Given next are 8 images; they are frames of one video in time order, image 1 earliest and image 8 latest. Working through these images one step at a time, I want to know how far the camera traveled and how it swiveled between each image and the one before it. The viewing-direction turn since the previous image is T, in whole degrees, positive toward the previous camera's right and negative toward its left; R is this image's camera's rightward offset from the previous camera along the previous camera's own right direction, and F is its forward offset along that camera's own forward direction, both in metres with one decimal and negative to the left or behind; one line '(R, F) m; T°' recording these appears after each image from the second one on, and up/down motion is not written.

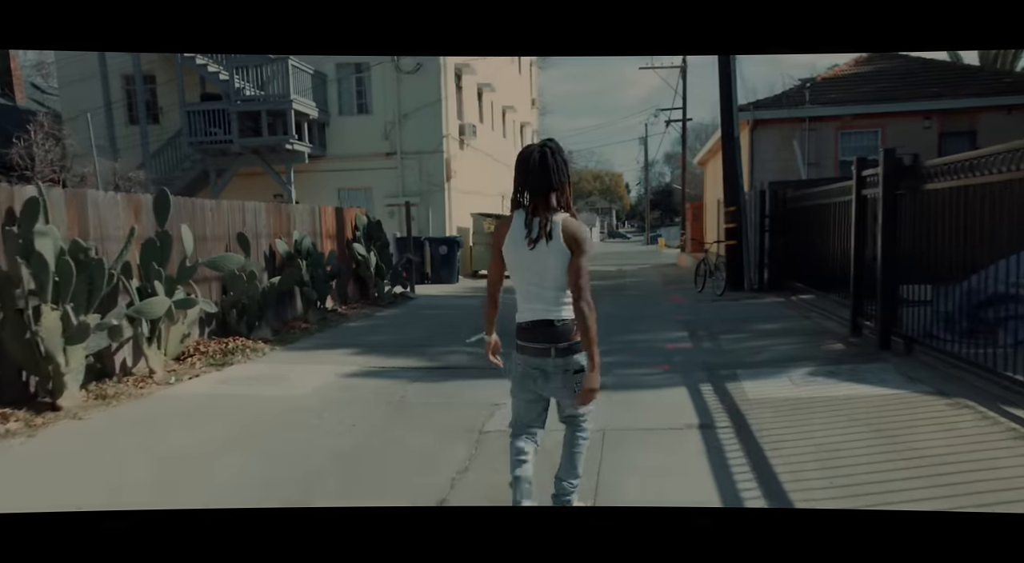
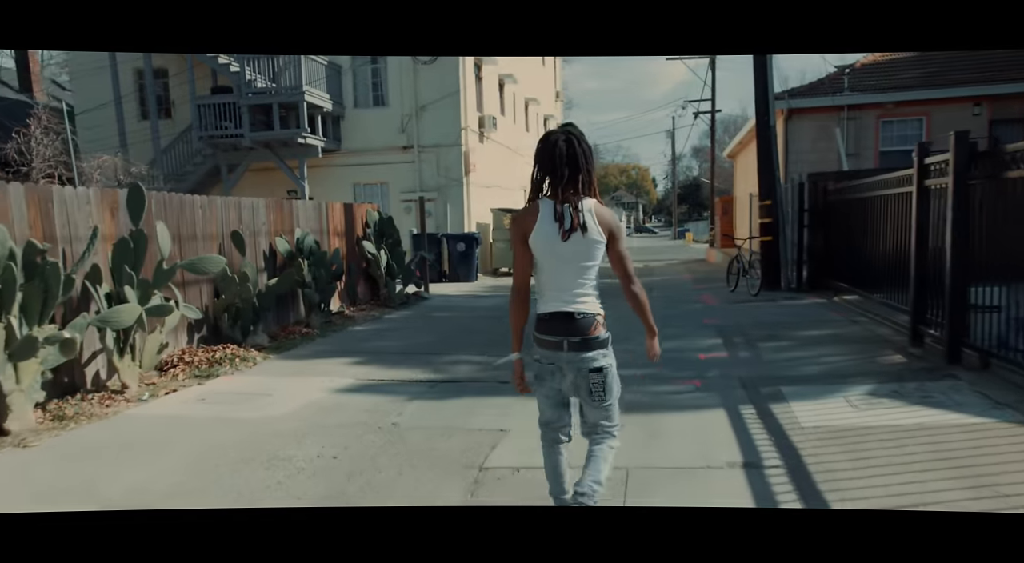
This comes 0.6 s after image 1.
(+0.1, +0.9) m; -2°
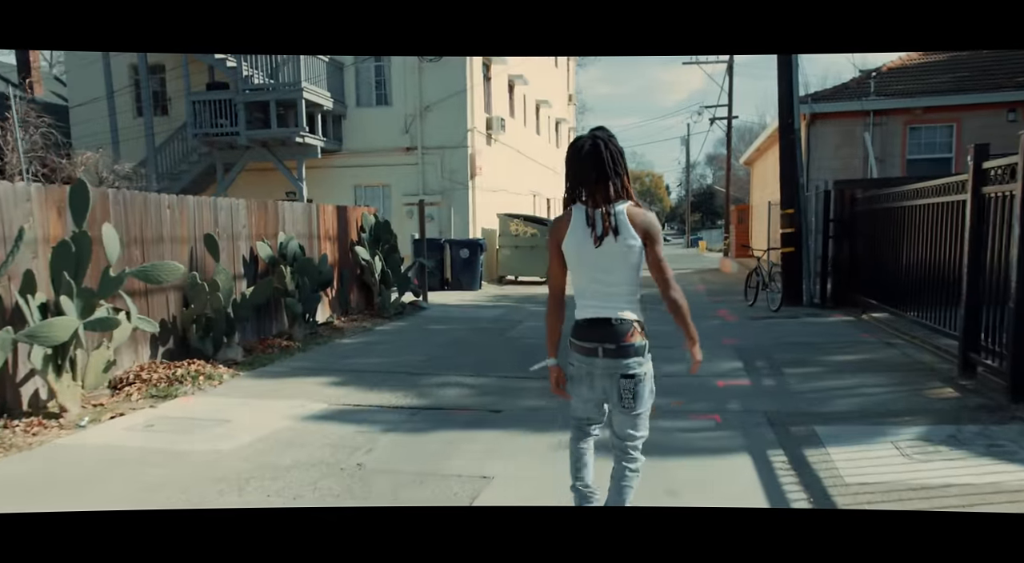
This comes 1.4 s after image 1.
(+0.1, +0.9) m; -1°
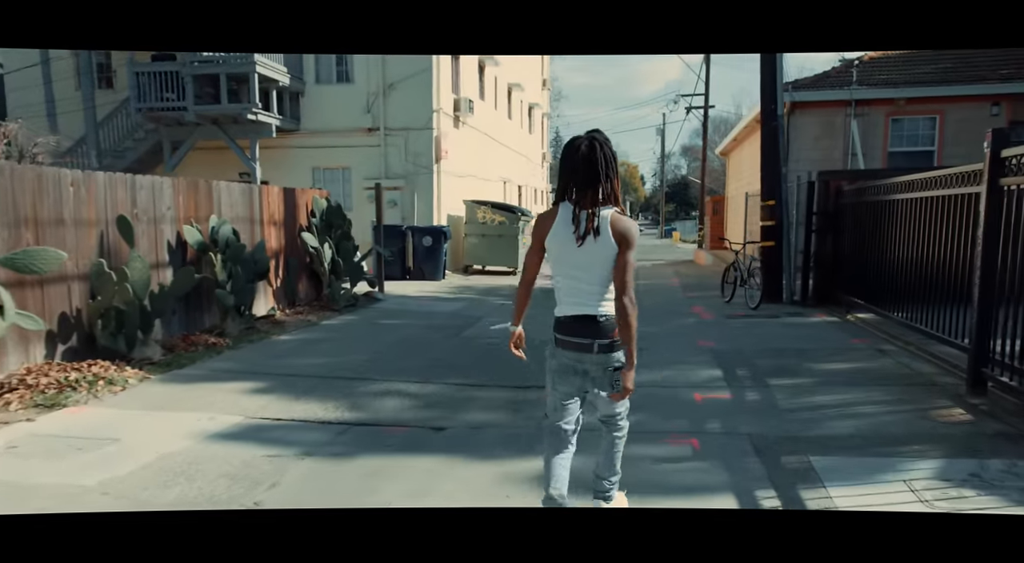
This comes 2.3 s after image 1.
(+0.2, +1.0) m; +2°
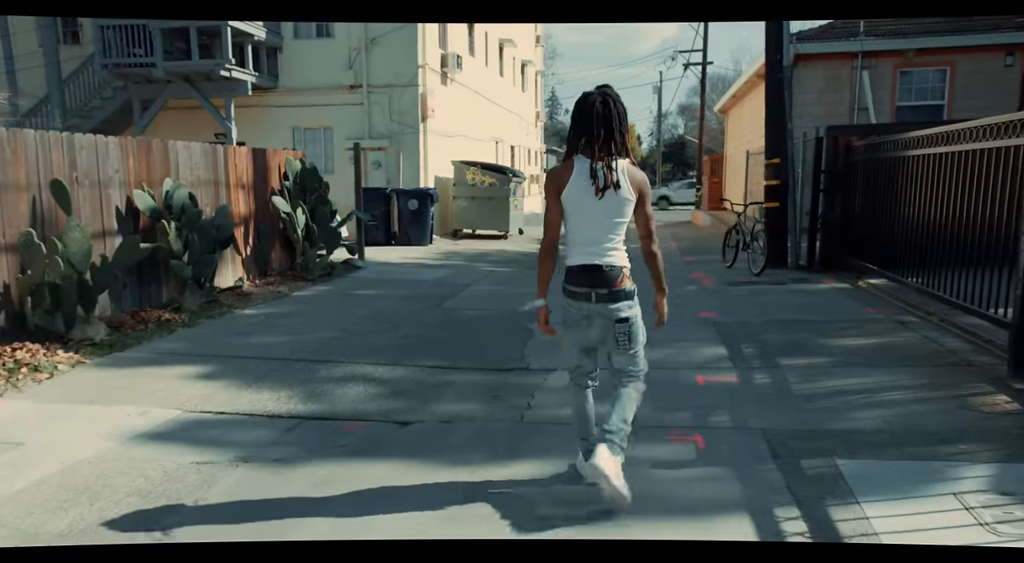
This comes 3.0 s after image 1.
(+0.1, +0.8) m; 0°
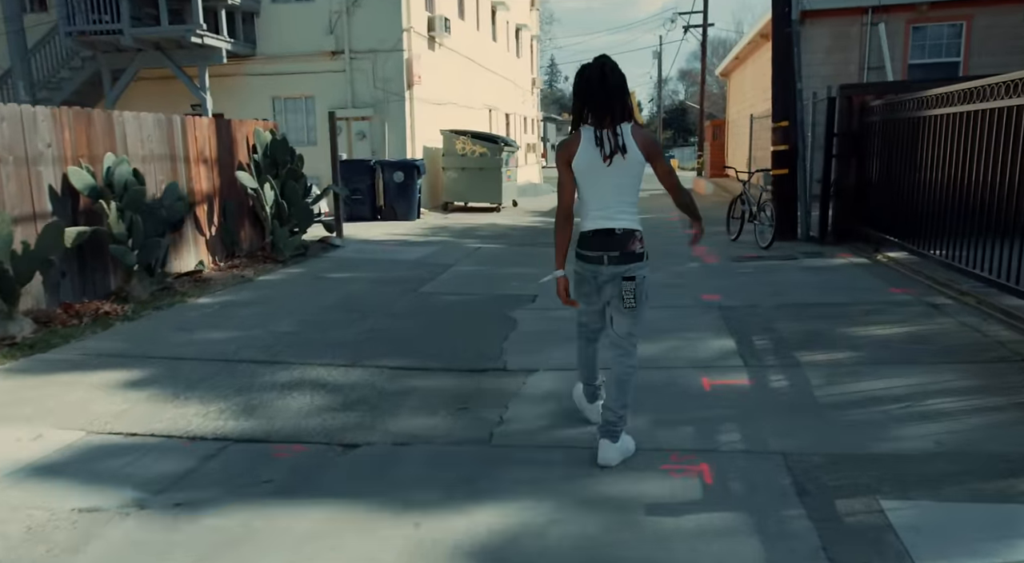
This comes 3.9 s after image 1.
(+0.2, +0.9) m; 0°
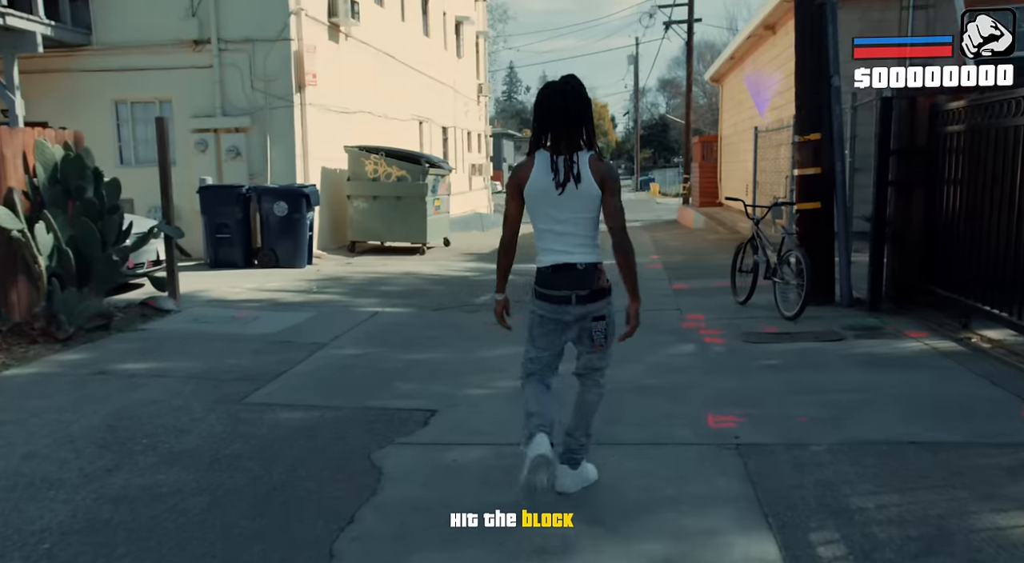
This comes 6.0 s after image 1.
(+0.3, +3.2) m; +4°
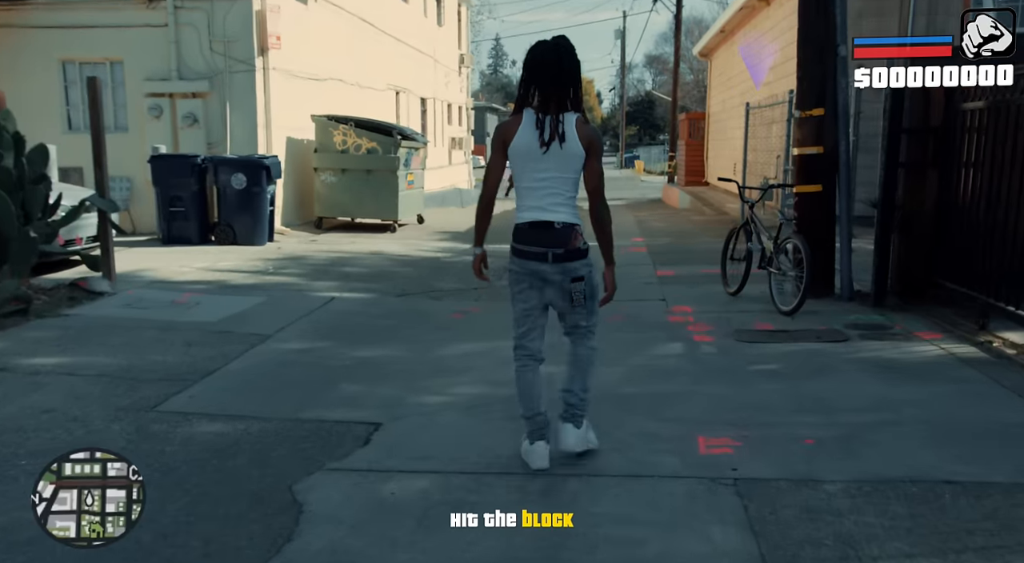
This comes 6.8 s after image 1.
(+0.1, +0.7) m; +1°
